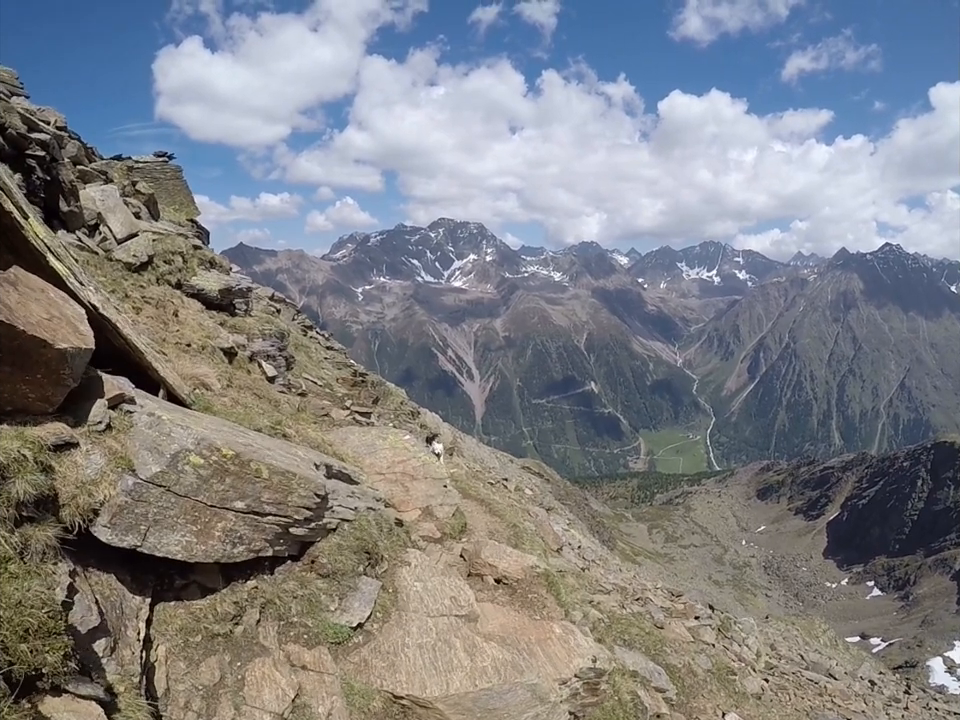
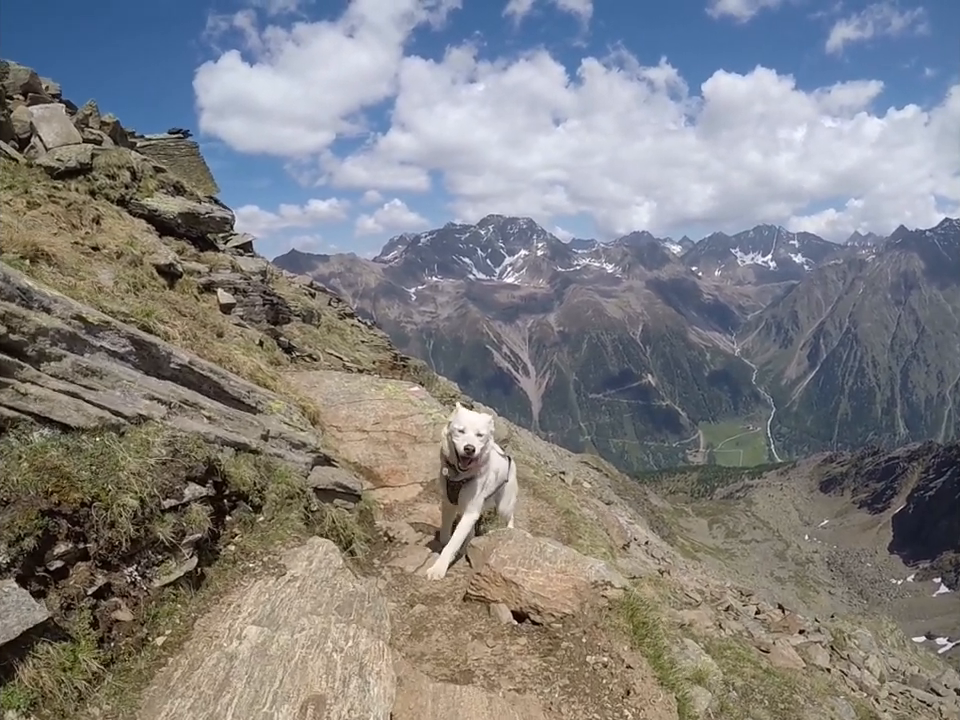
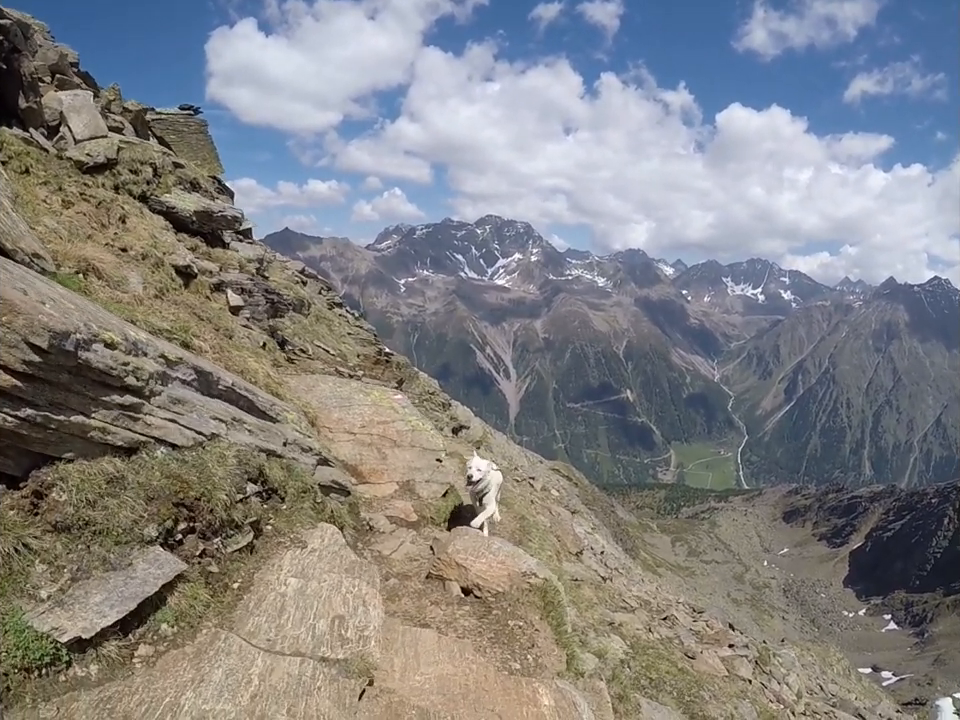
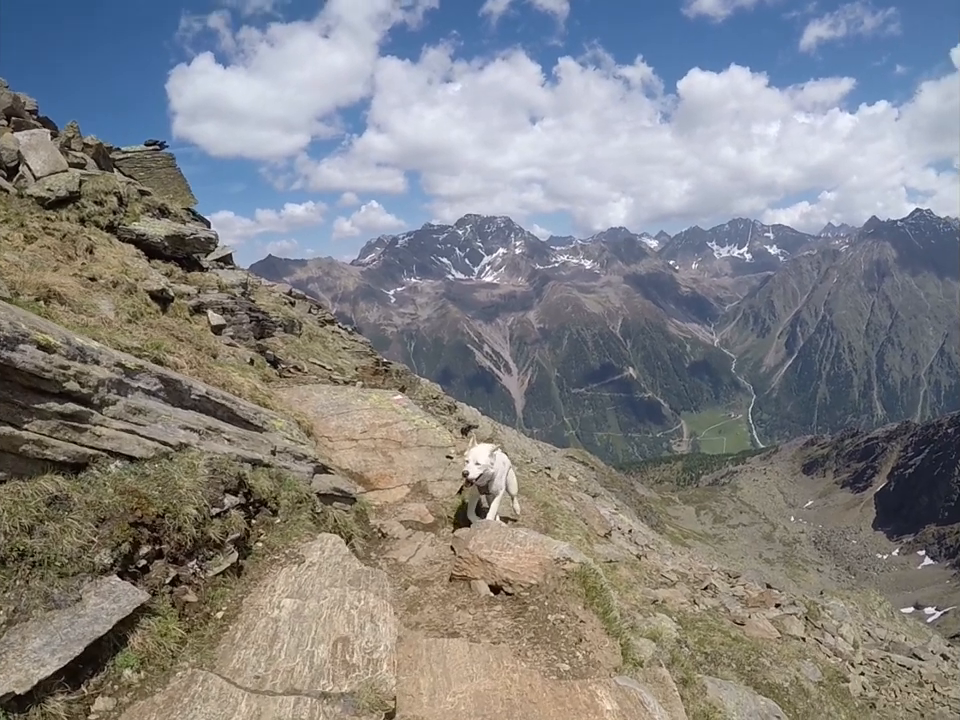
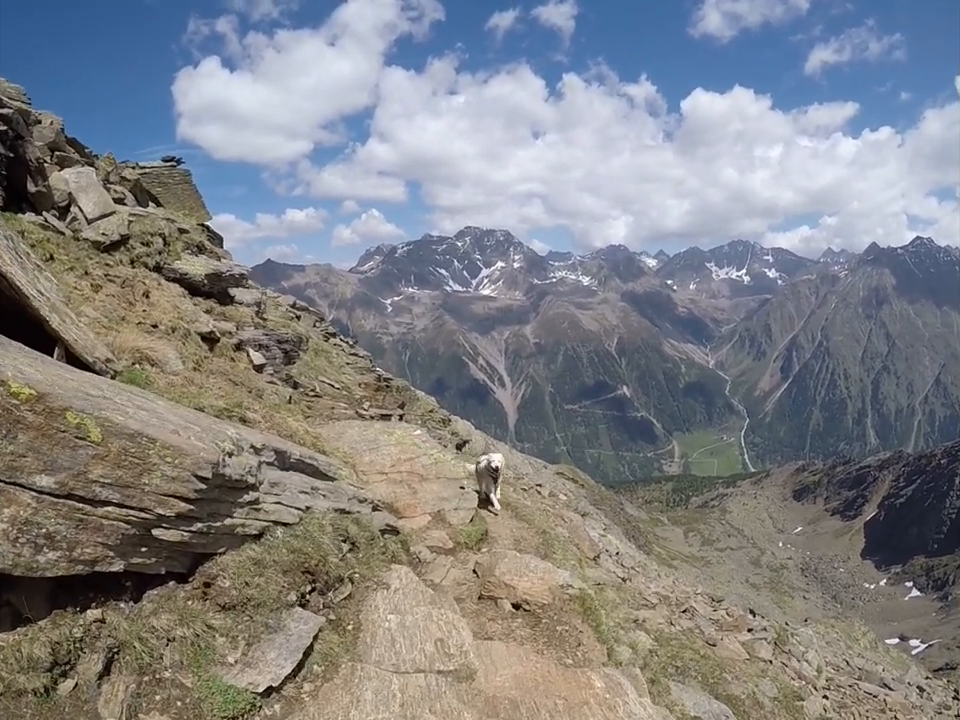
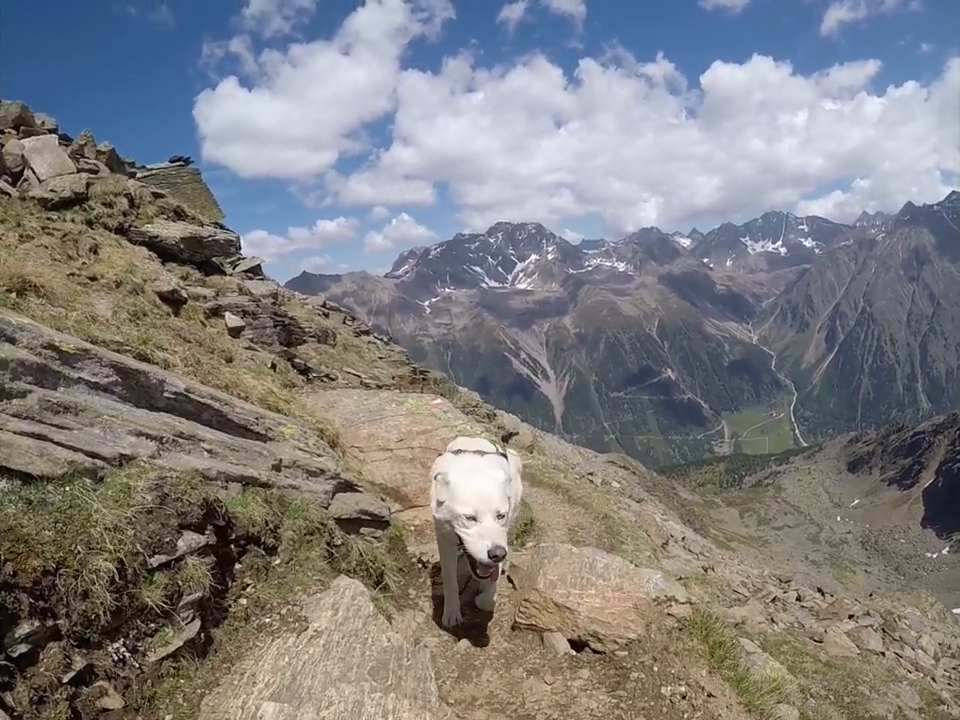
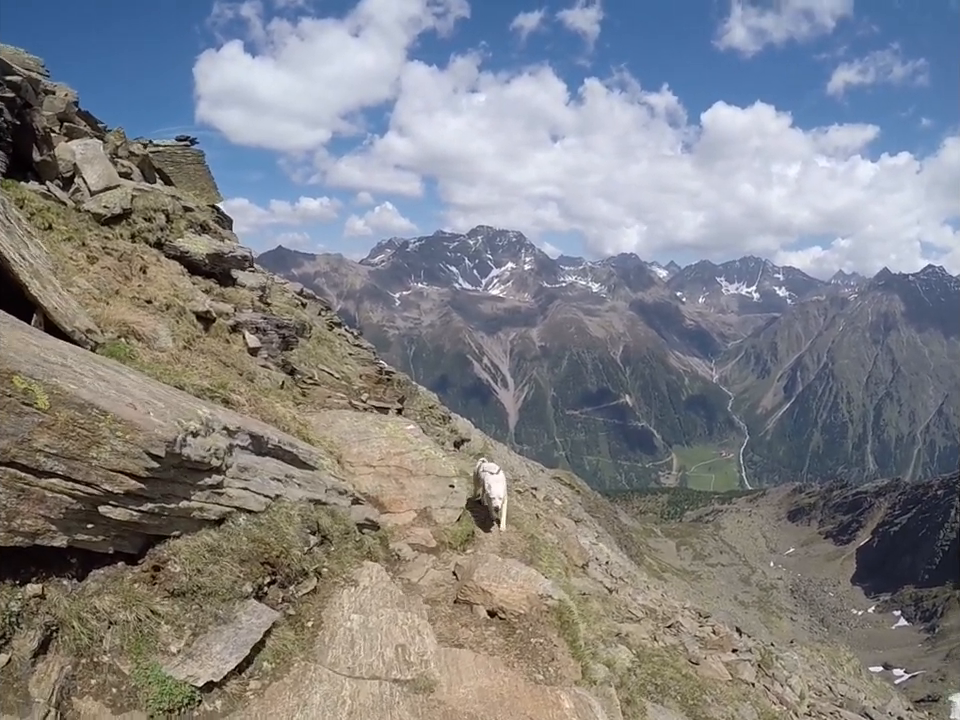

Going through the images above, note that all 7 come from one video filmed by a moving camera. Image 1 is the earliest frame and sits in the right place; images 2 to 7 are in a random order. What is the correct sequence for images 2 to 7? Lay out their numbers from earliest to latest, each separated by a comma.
5, 7, 3, 4, 2, 6
